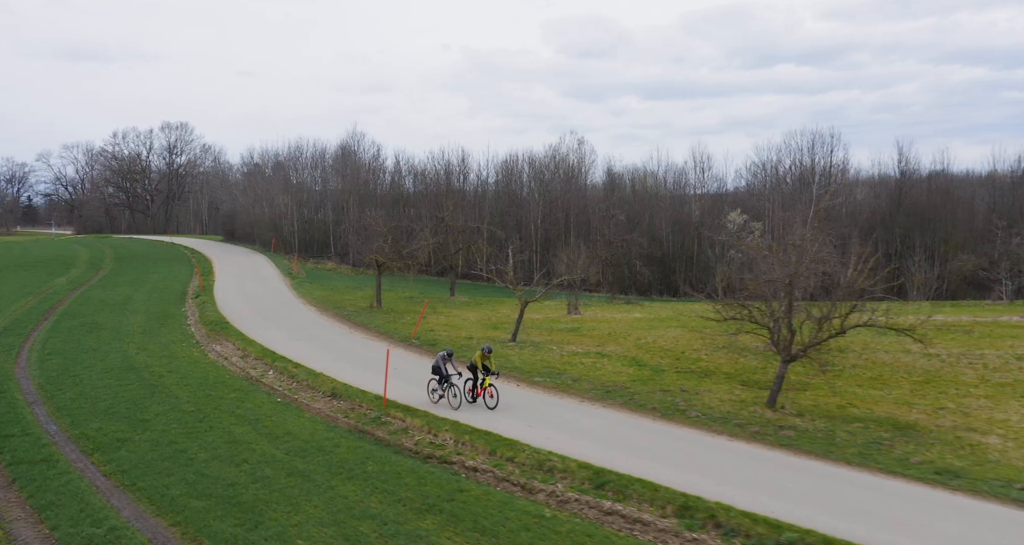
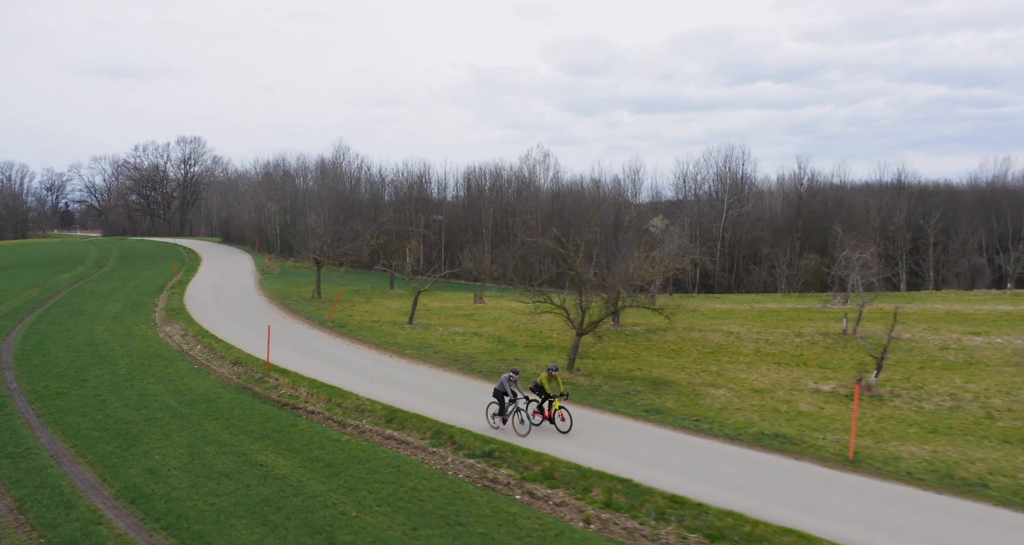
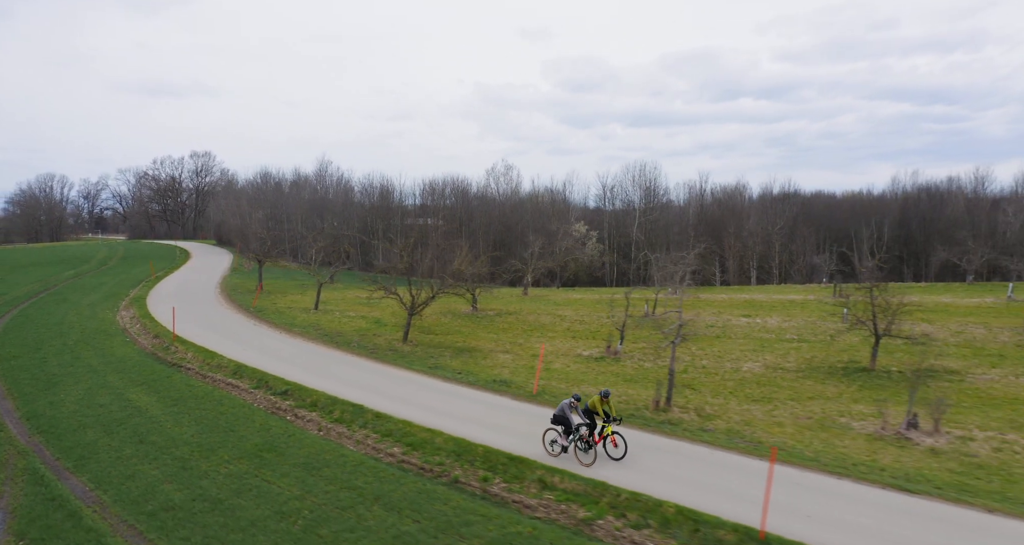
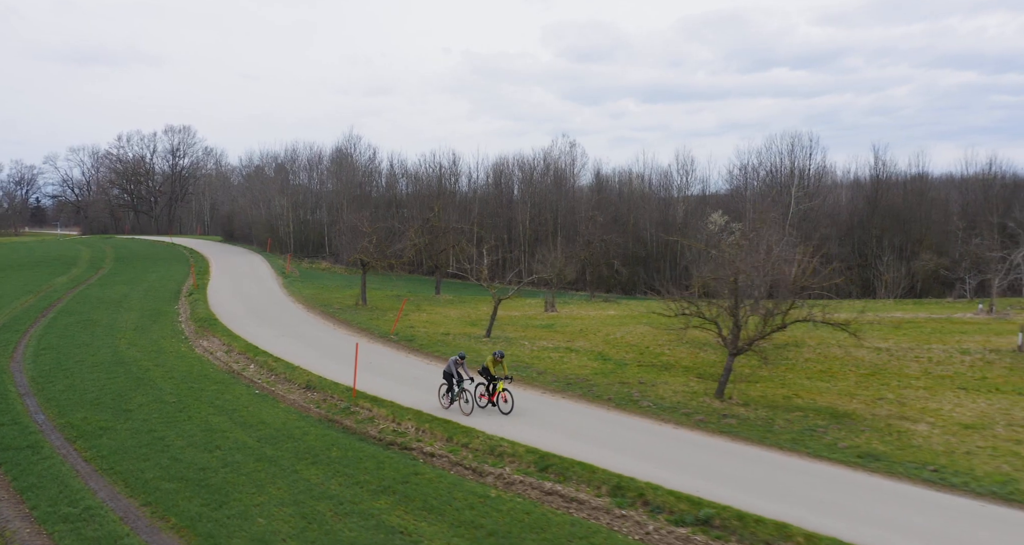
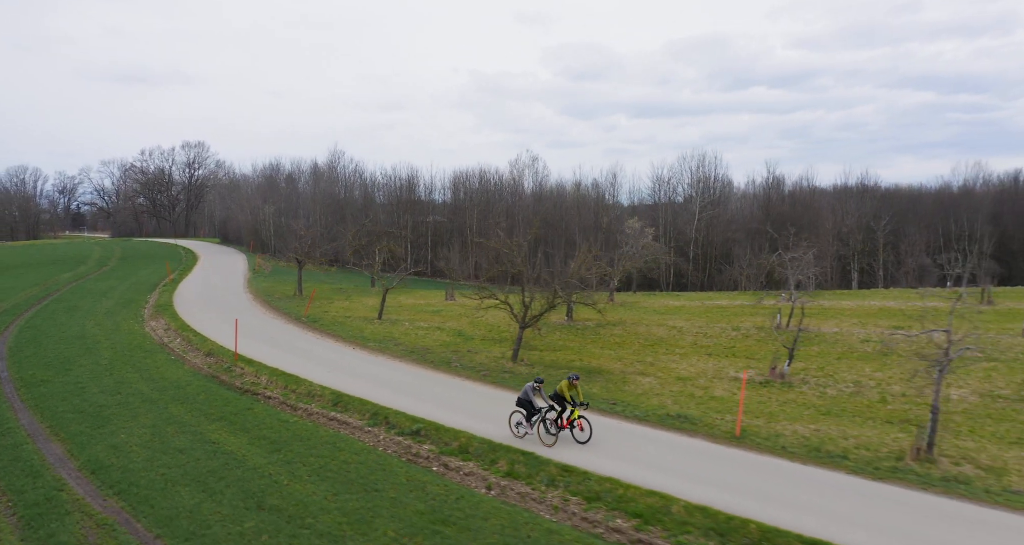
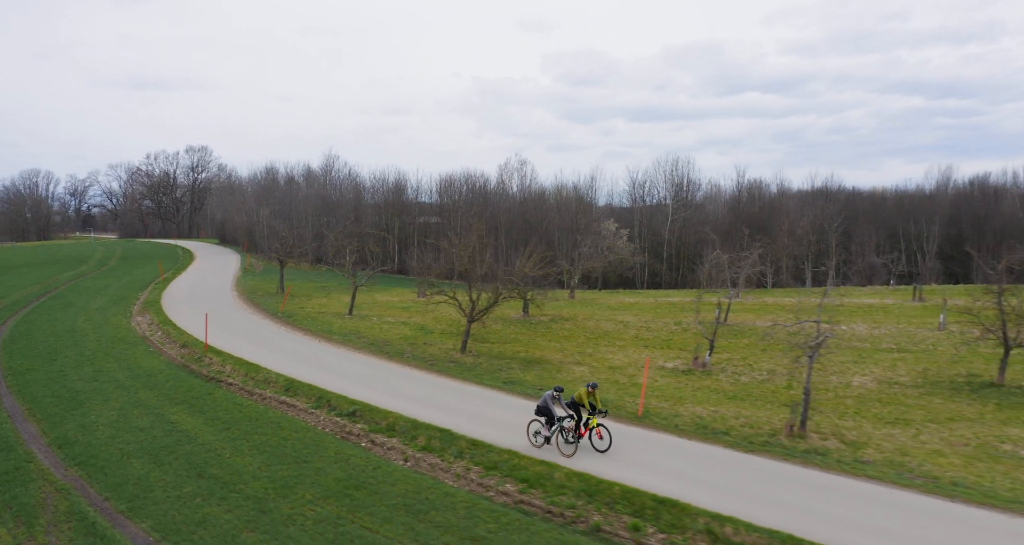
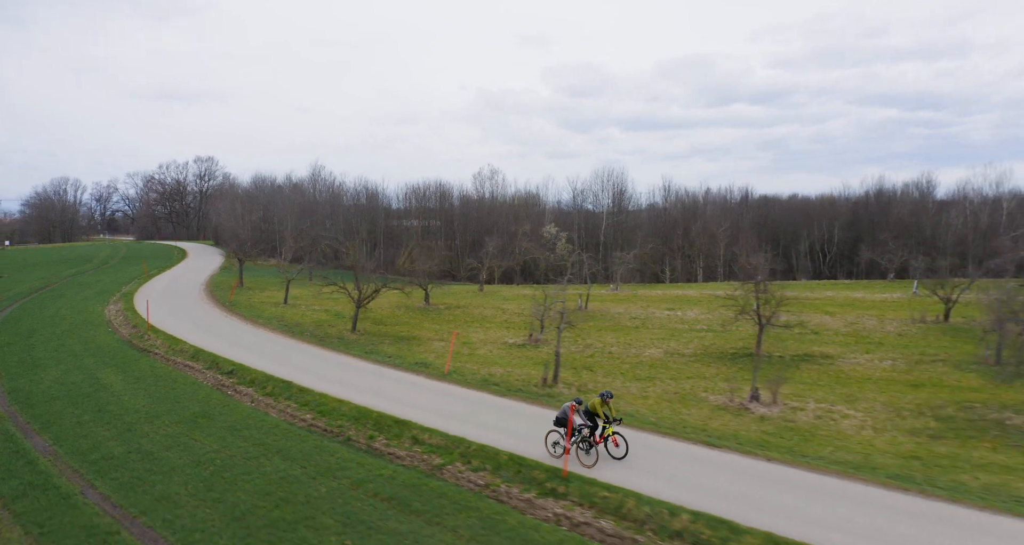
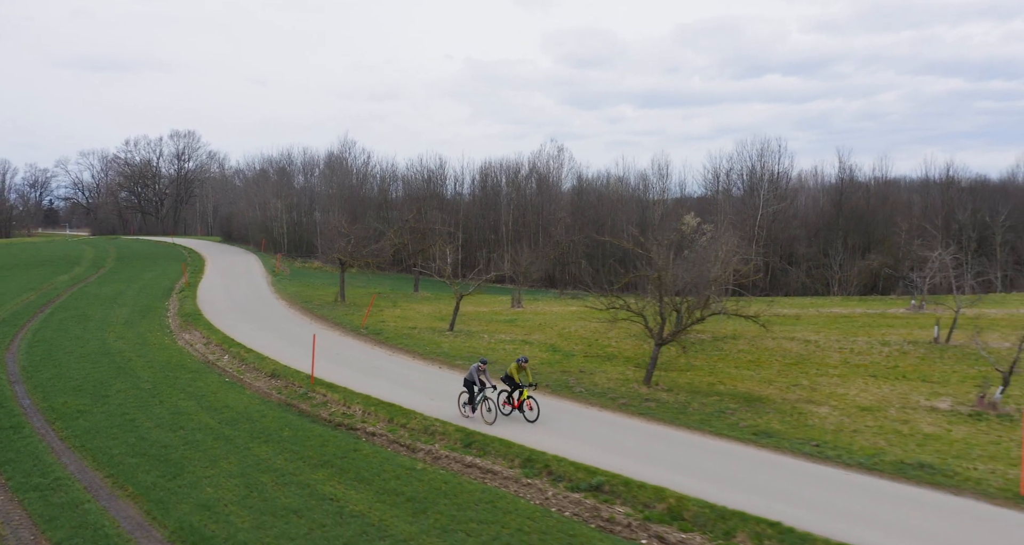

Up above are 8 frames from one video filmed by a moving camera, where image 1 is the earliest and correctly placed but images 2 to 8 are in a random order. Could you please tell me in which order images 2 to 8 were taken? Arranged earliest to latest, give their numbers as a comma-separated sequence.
4, 8, 2, 5, 6, 3, 7
